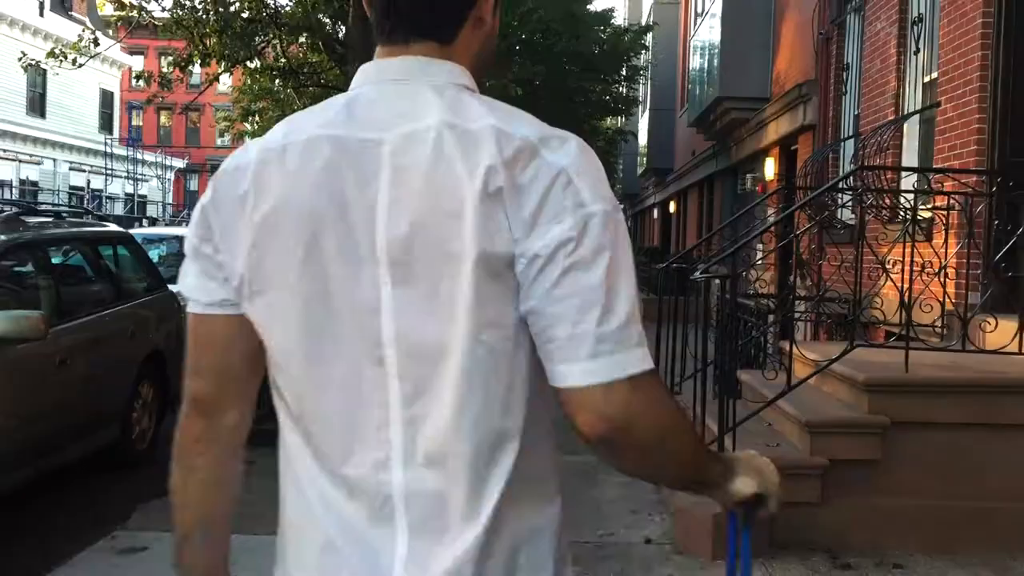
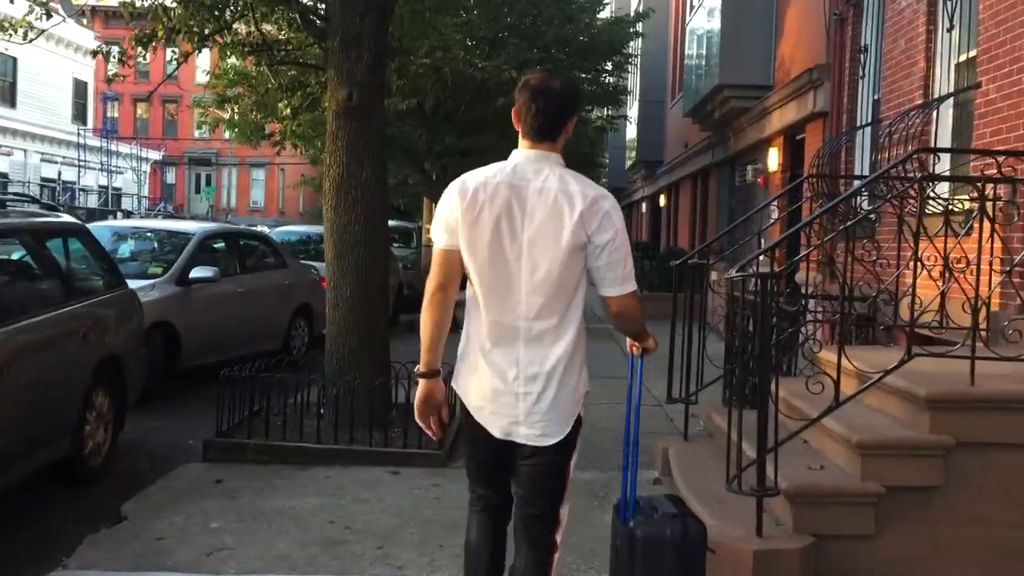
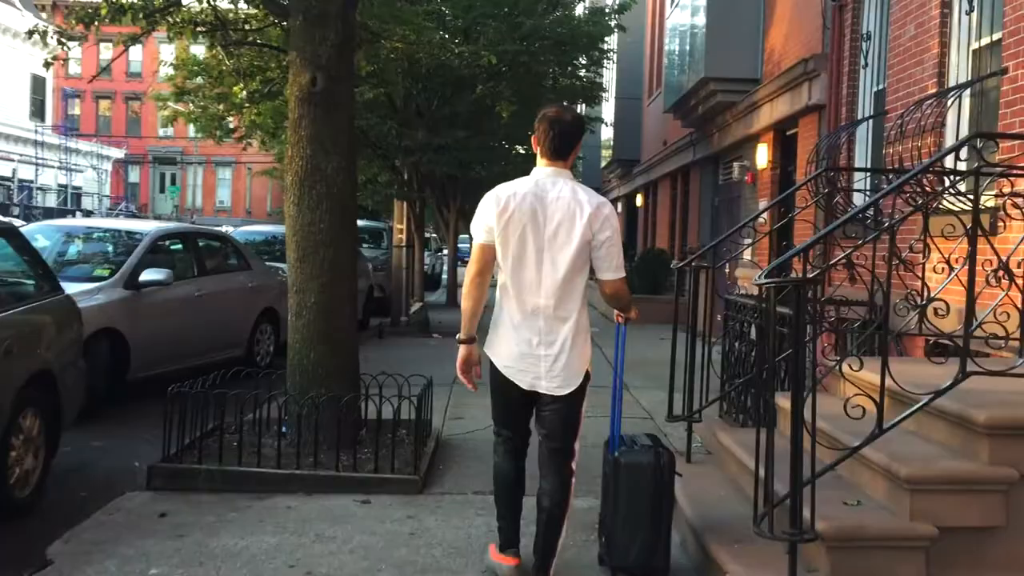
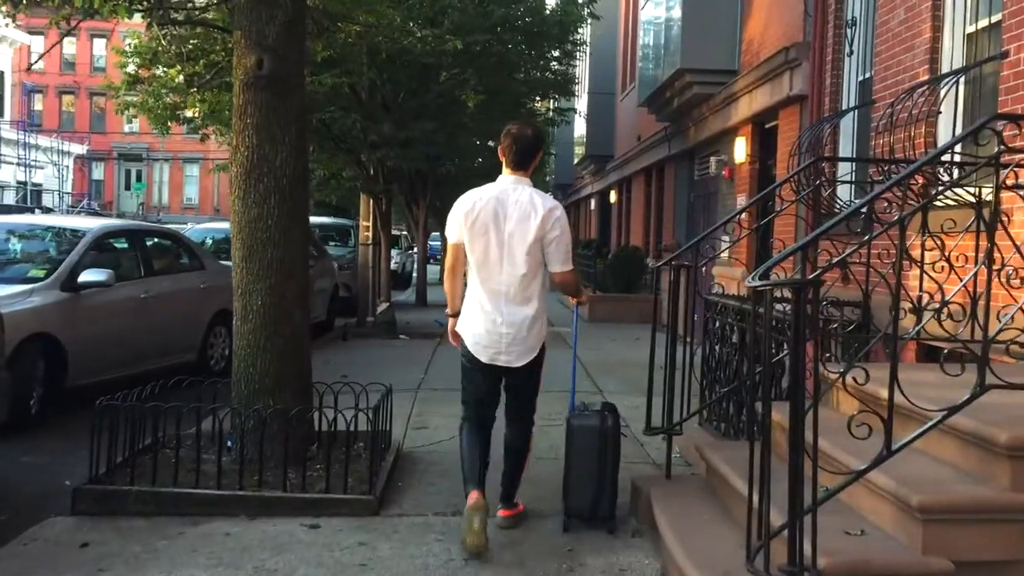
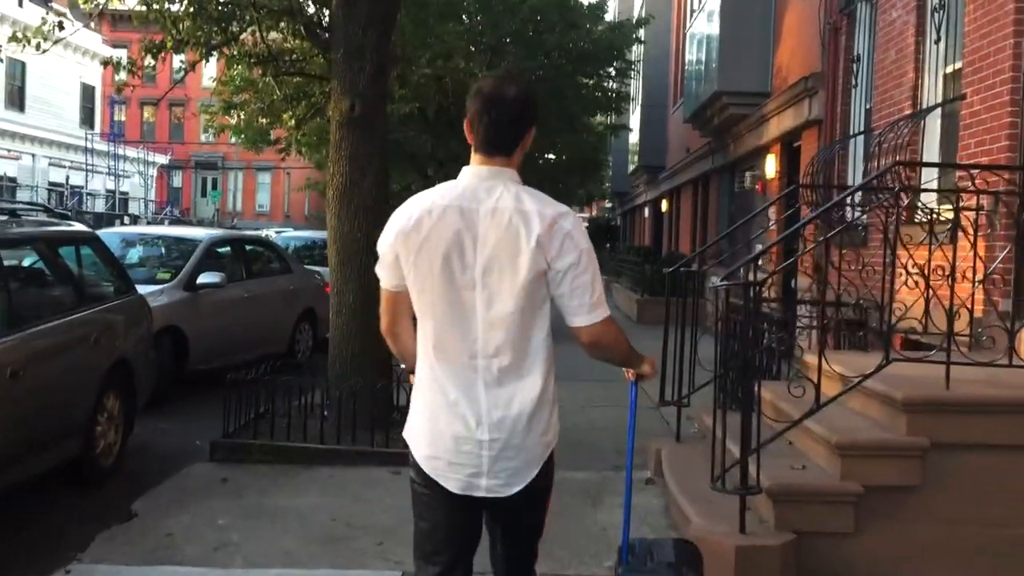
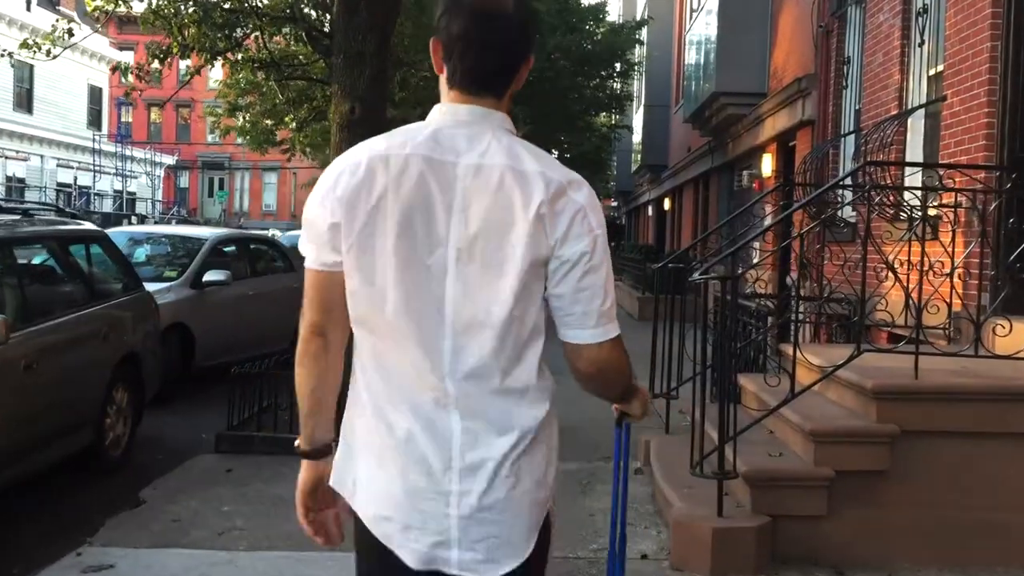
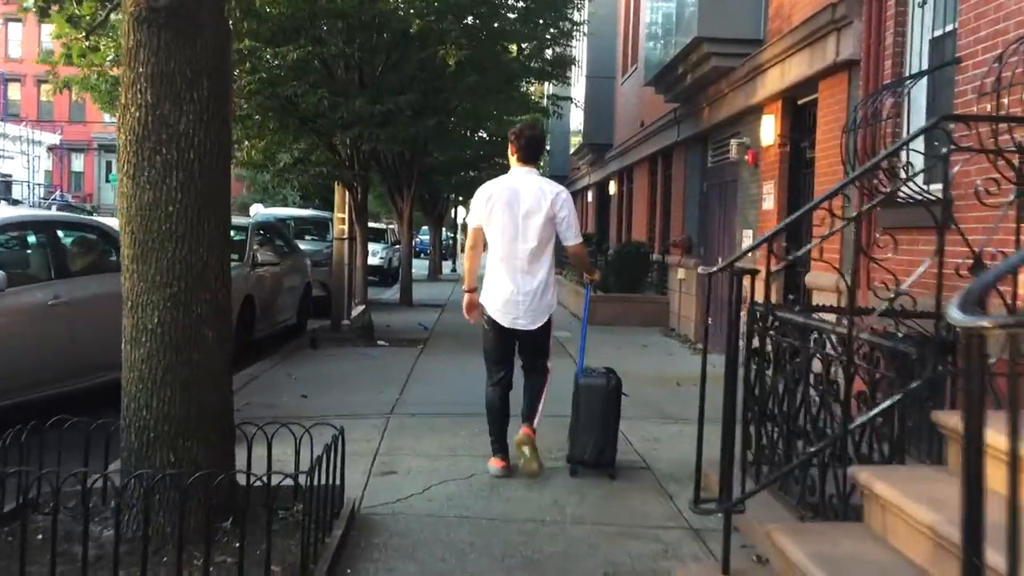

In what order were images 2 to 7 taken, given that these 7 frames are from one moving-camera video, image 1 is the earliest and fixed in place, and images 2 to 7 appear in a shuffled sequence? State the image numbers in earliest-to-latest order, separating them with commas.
6, 5, 2, 3, 4, 7
